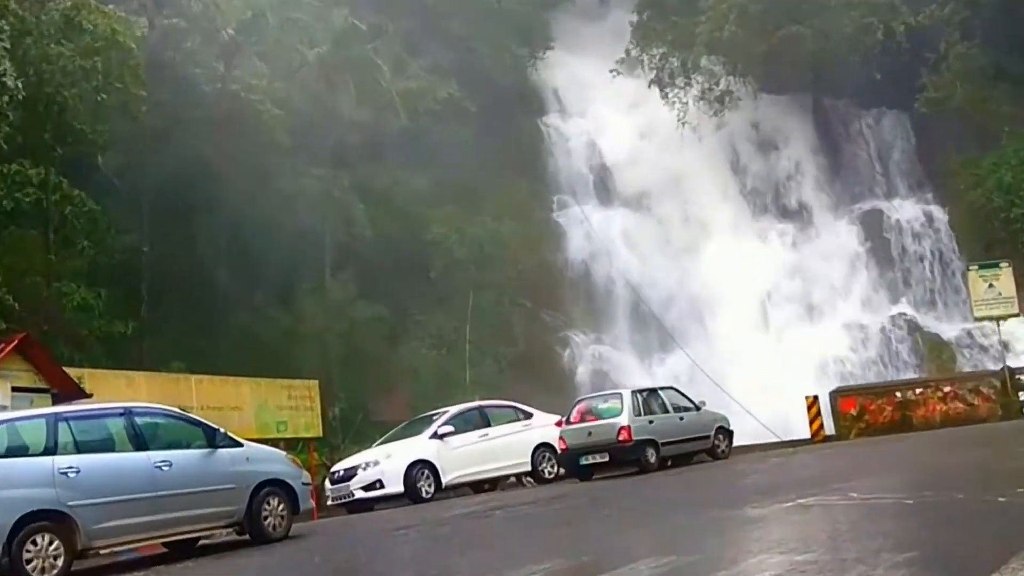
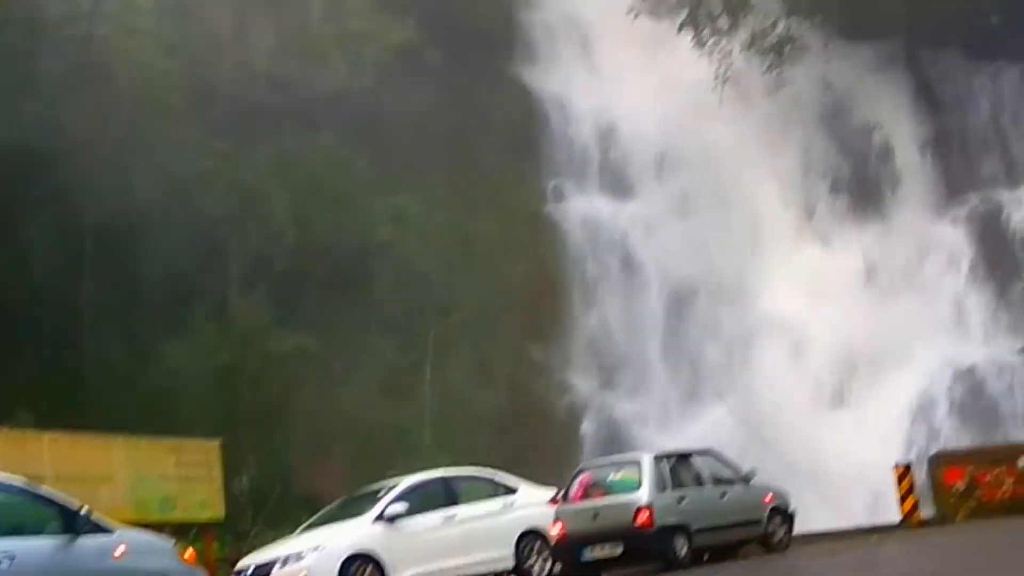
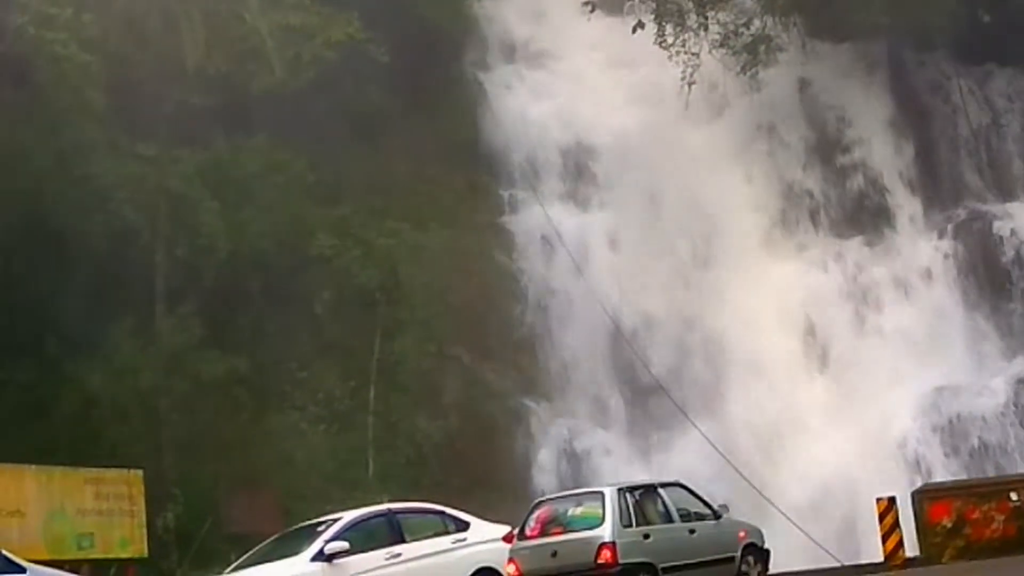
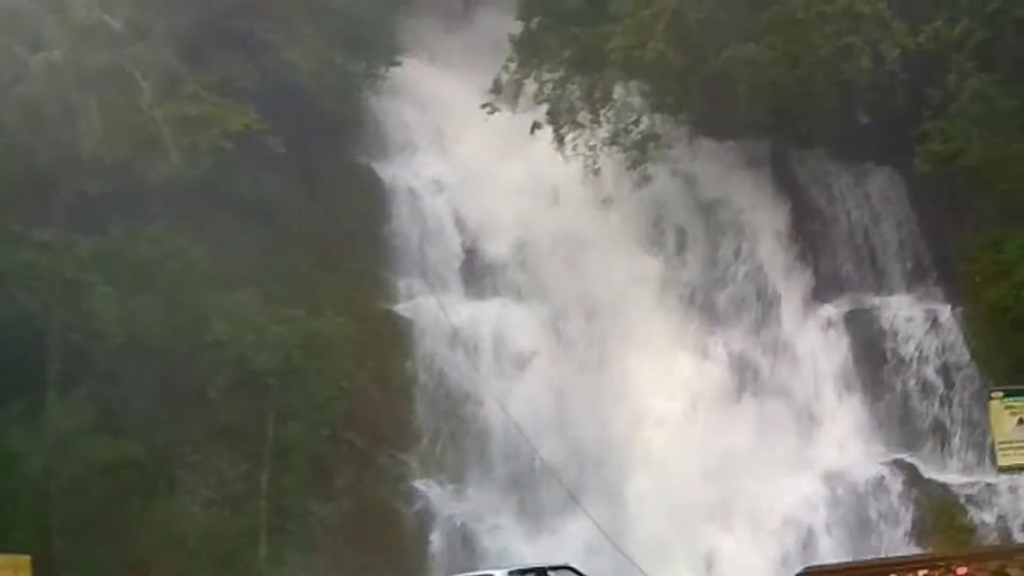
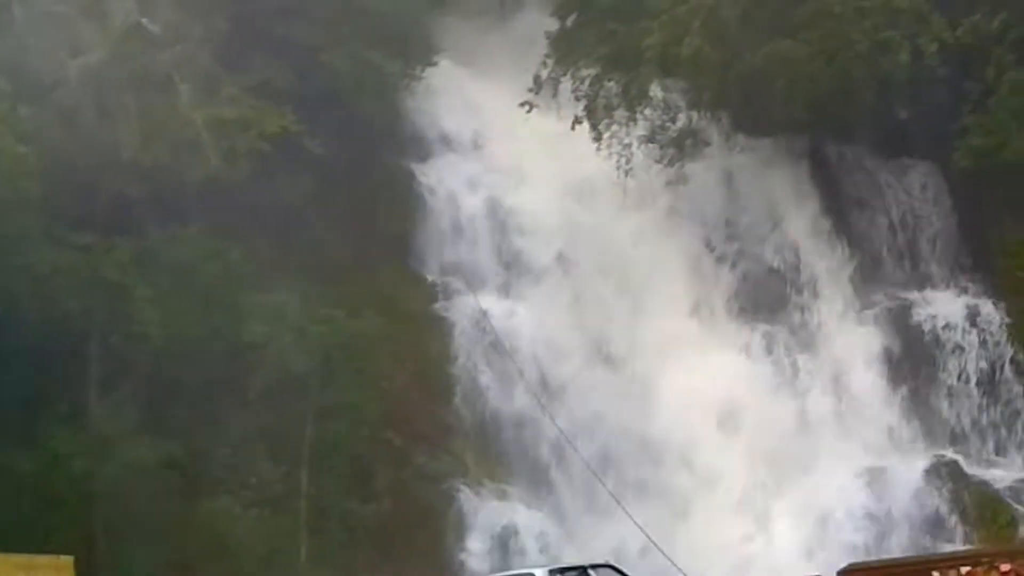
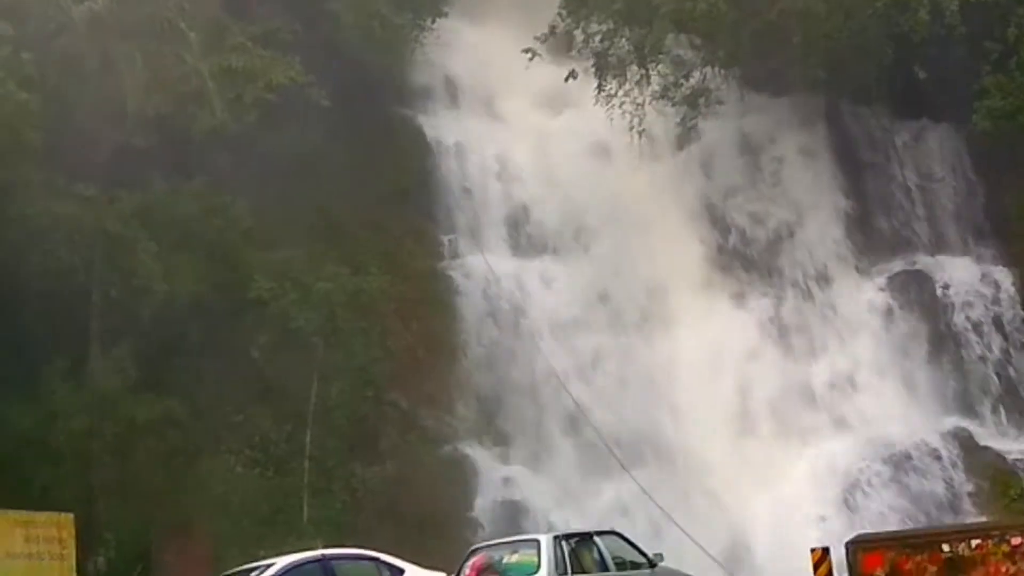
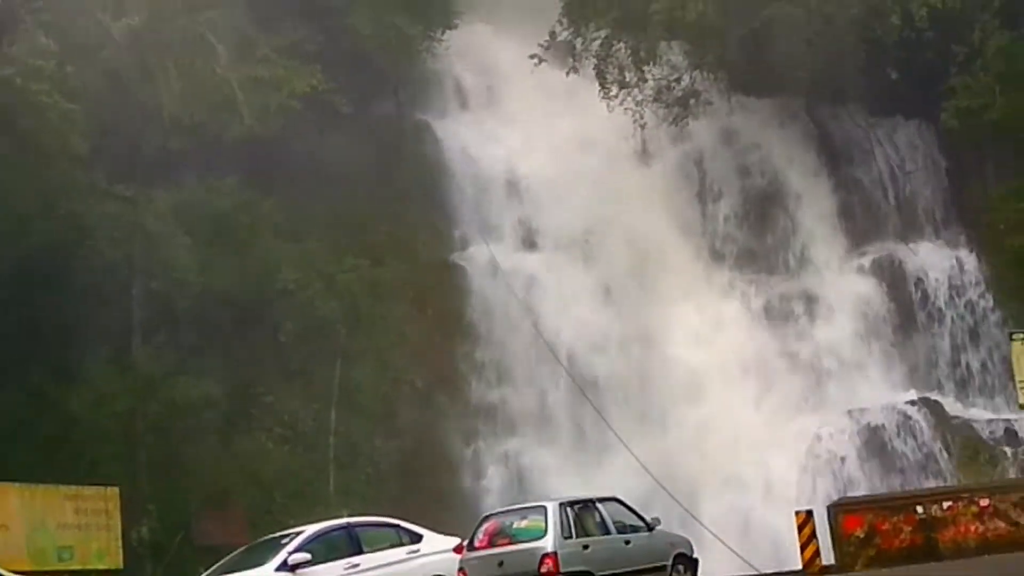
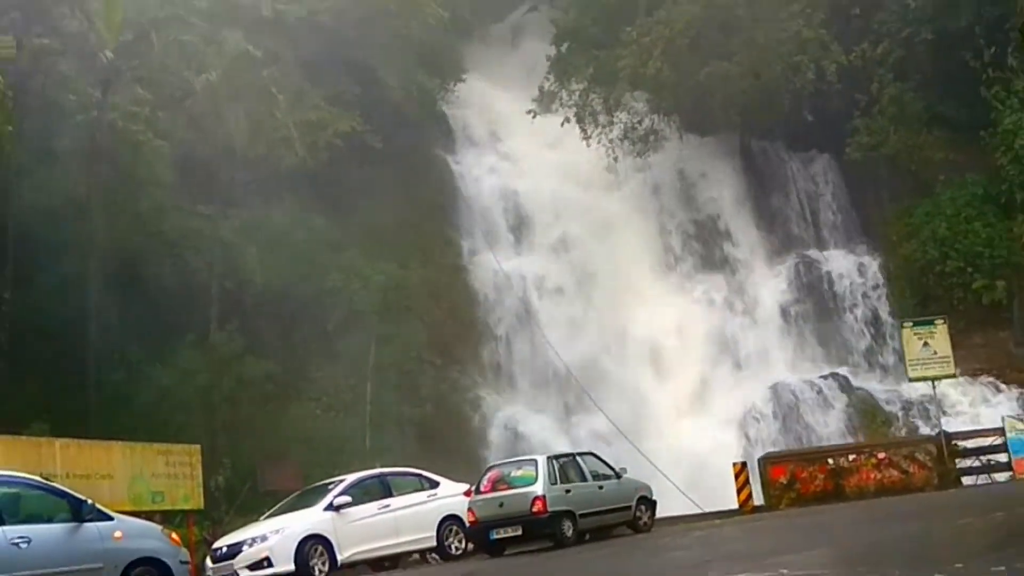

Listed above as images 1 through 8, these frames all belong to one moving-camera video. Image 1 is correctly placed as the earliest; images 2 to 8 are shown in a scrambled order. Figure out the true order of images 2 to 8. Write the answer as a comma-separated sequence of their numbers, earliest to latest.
2, 5, 4, 6, 3, 7, 8
